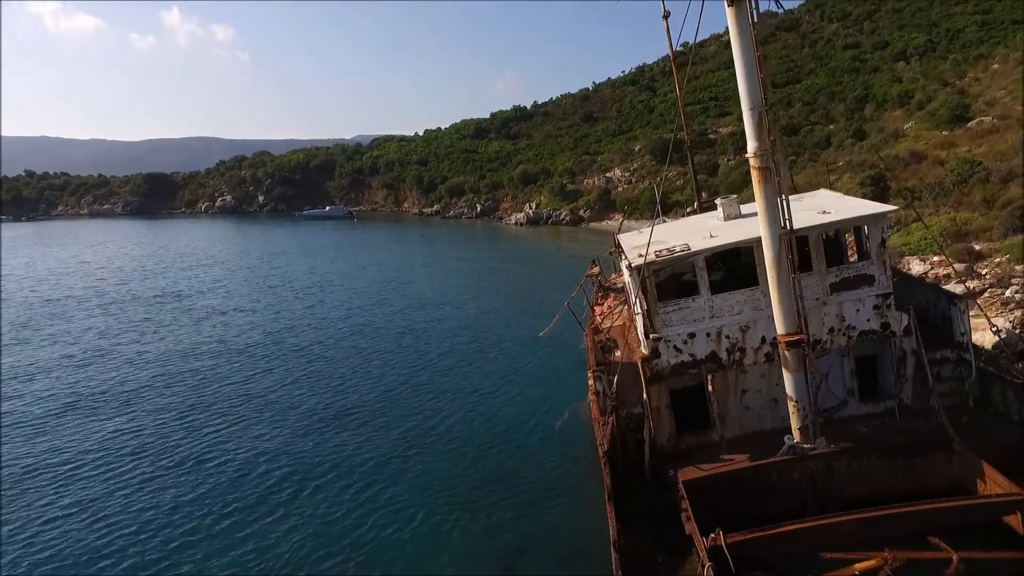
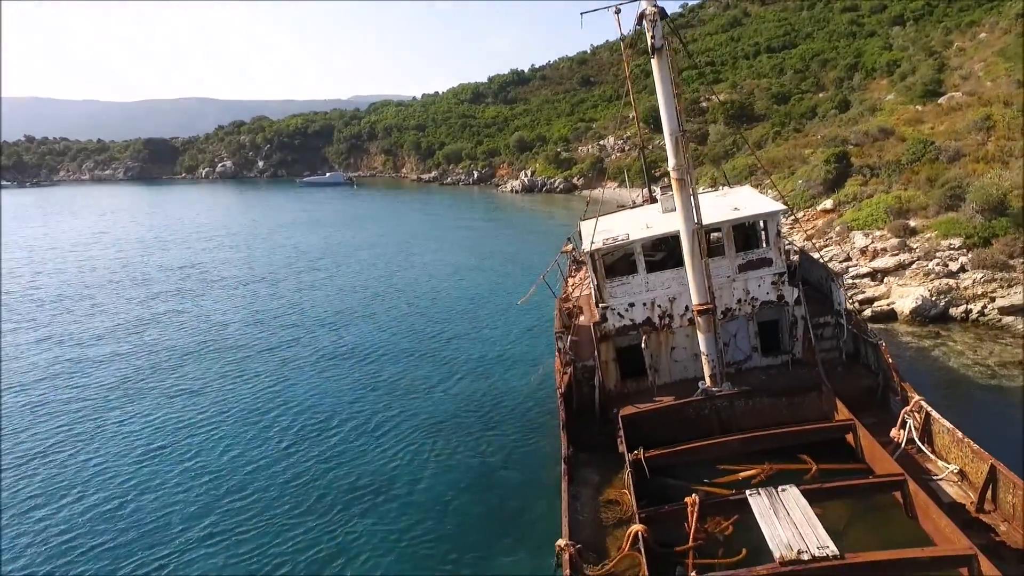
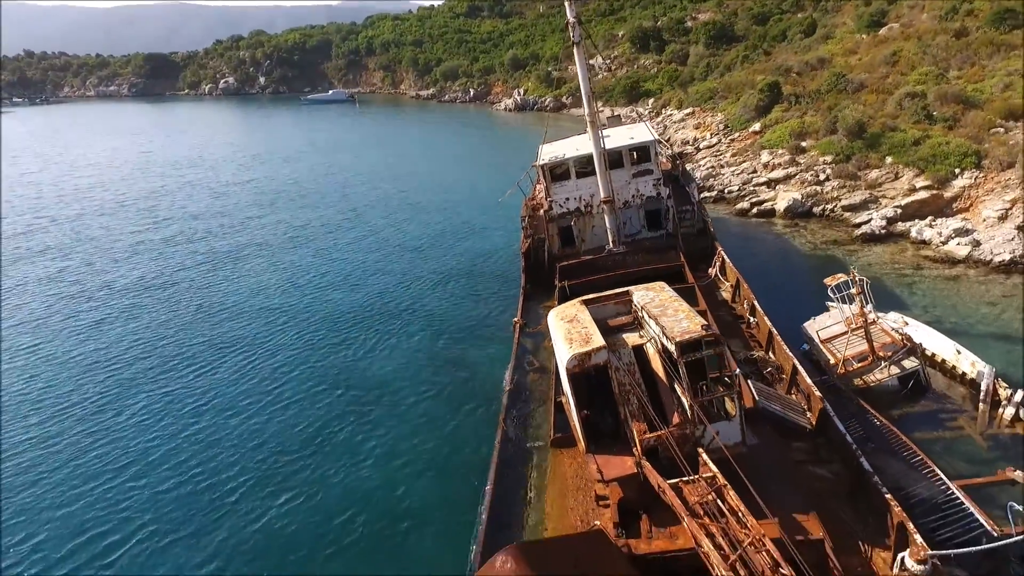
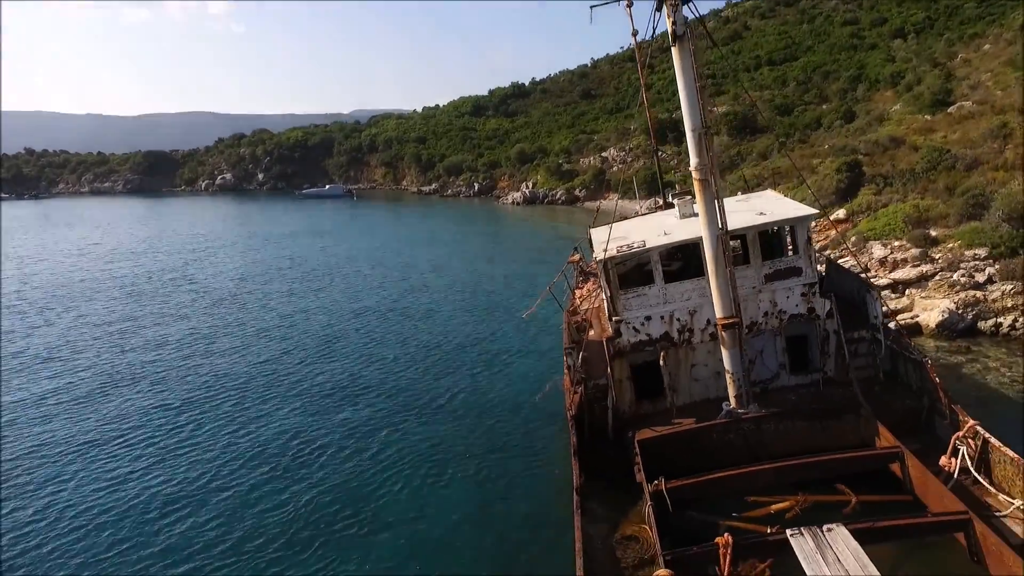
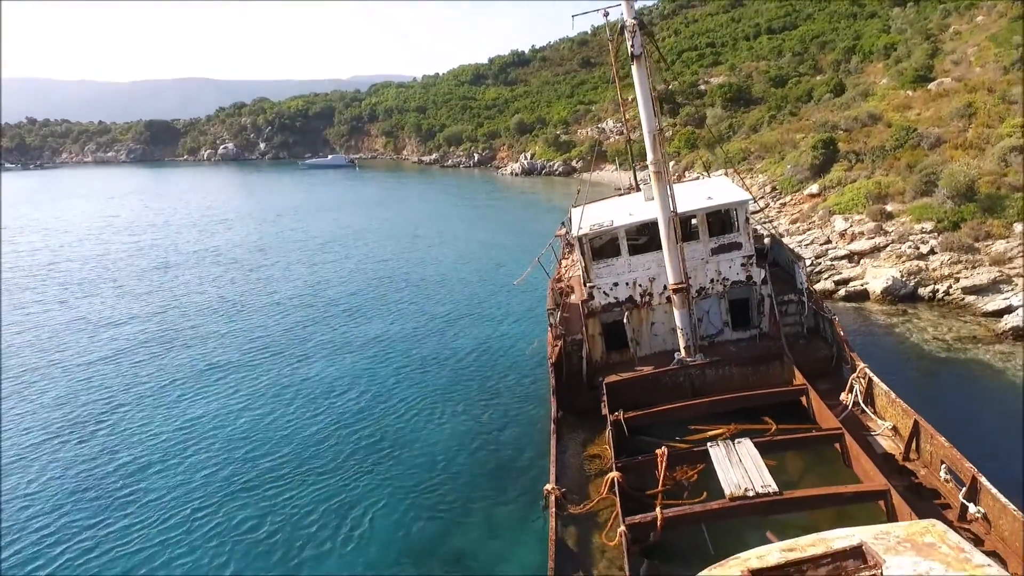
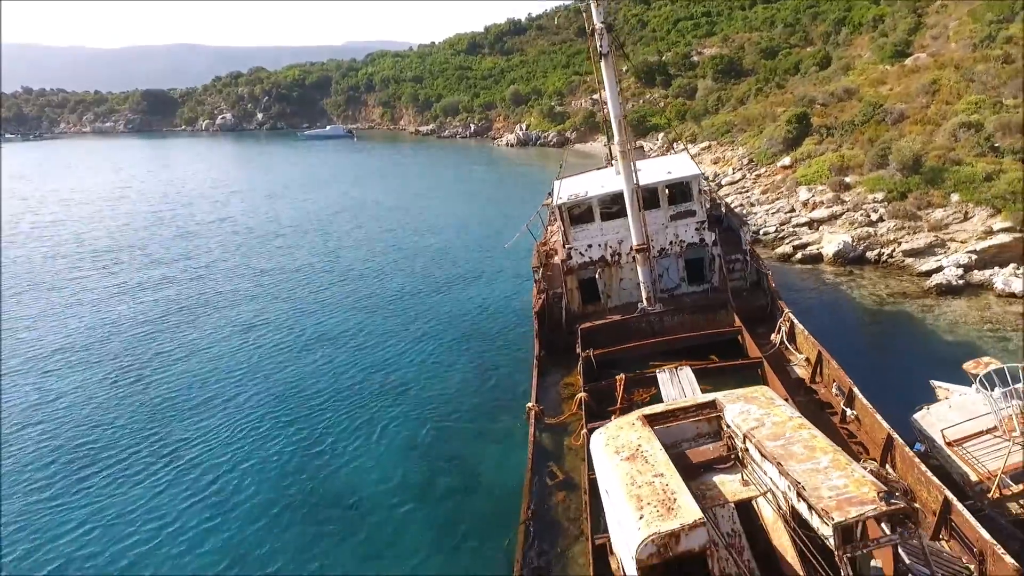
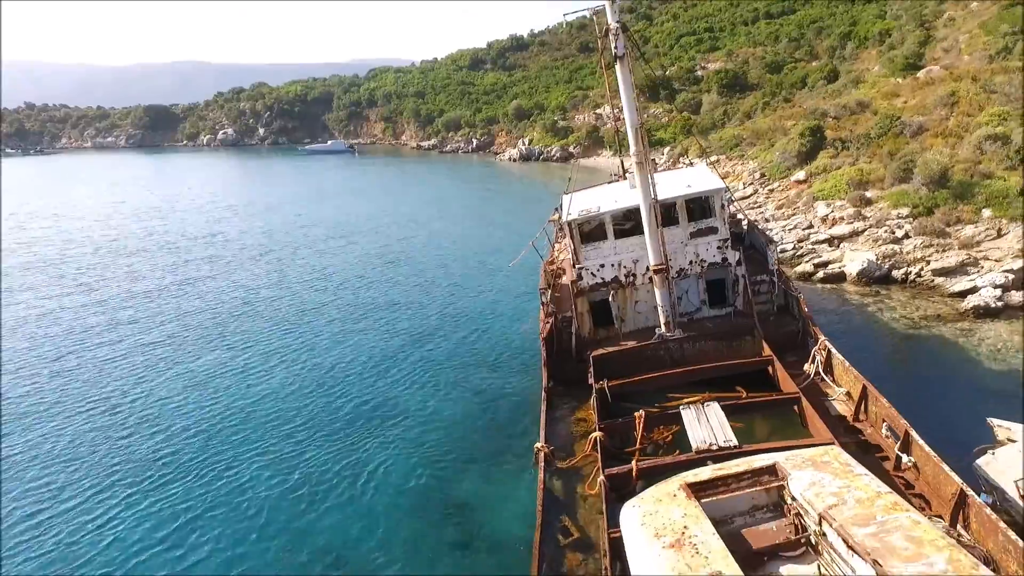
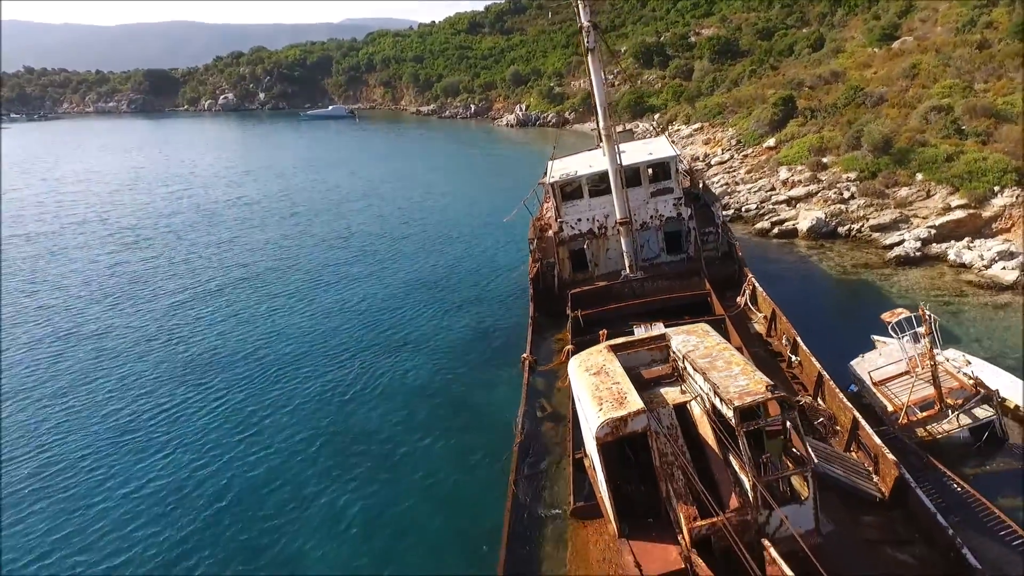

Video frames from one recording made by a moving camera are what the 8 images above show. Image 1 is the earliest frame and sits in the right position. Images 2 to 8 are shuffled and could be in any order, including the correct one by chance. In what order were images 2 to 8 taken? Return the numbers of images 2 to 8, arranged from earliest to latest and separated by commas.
4, 2, 5, 7, 6, 8, 3
